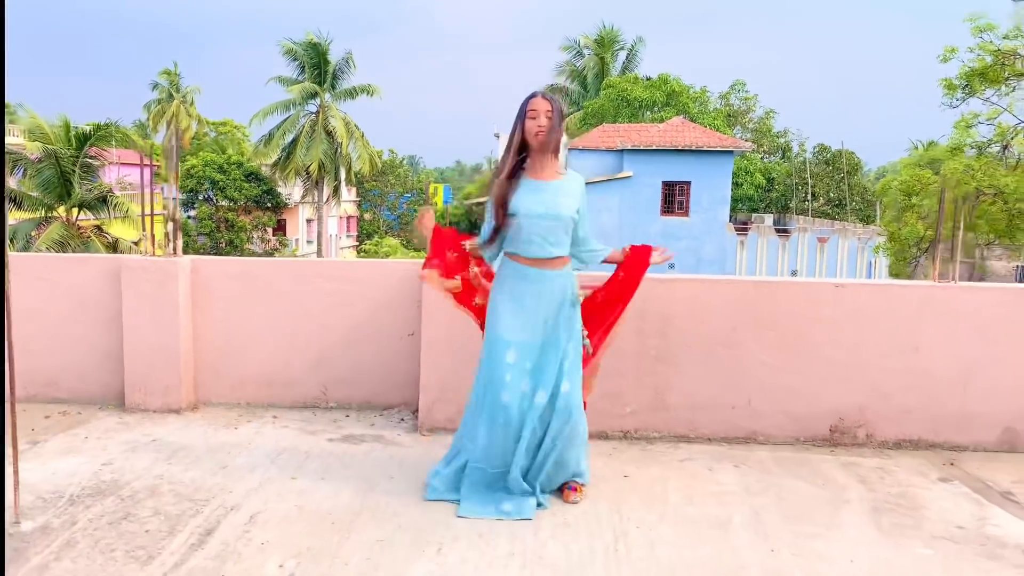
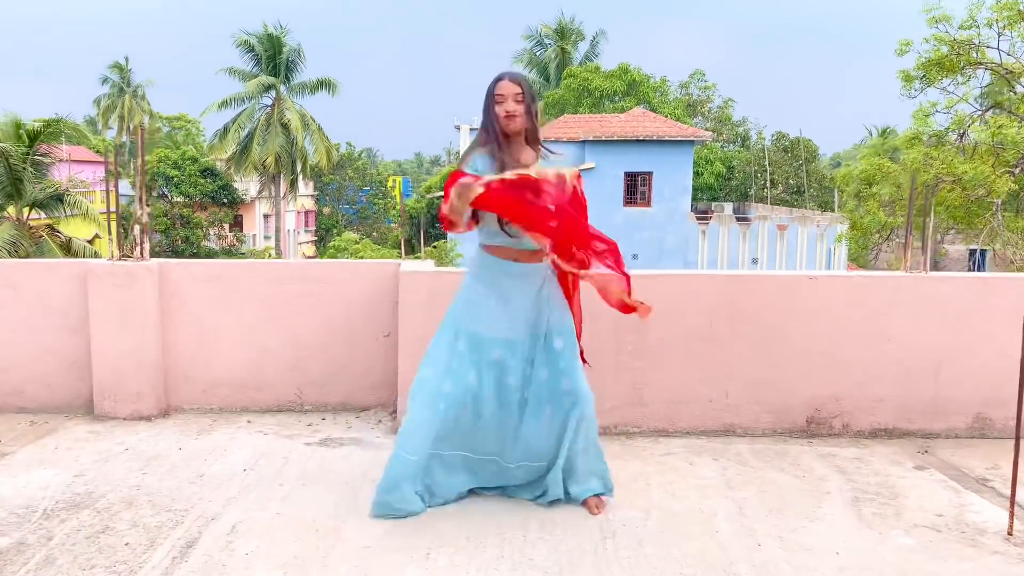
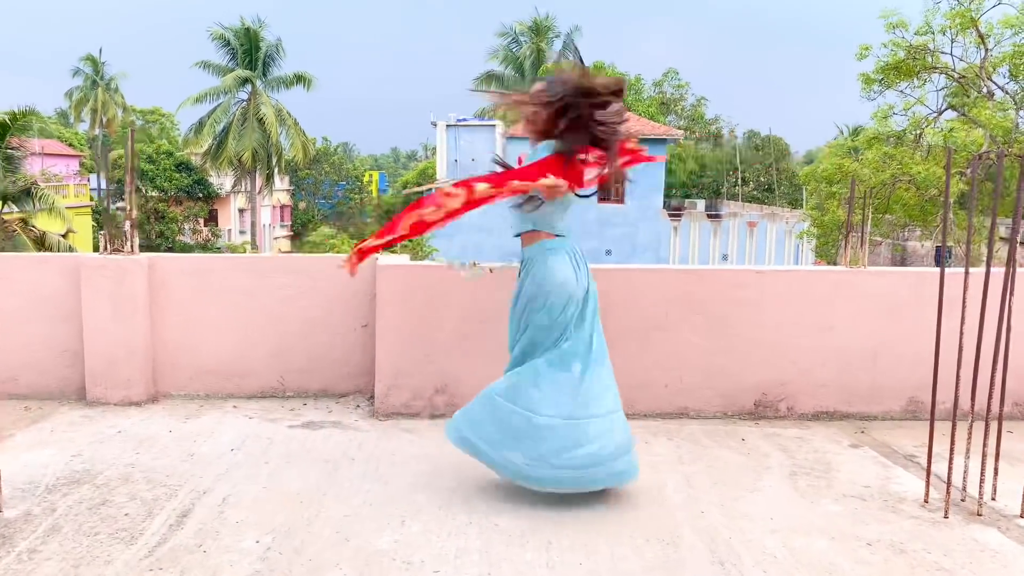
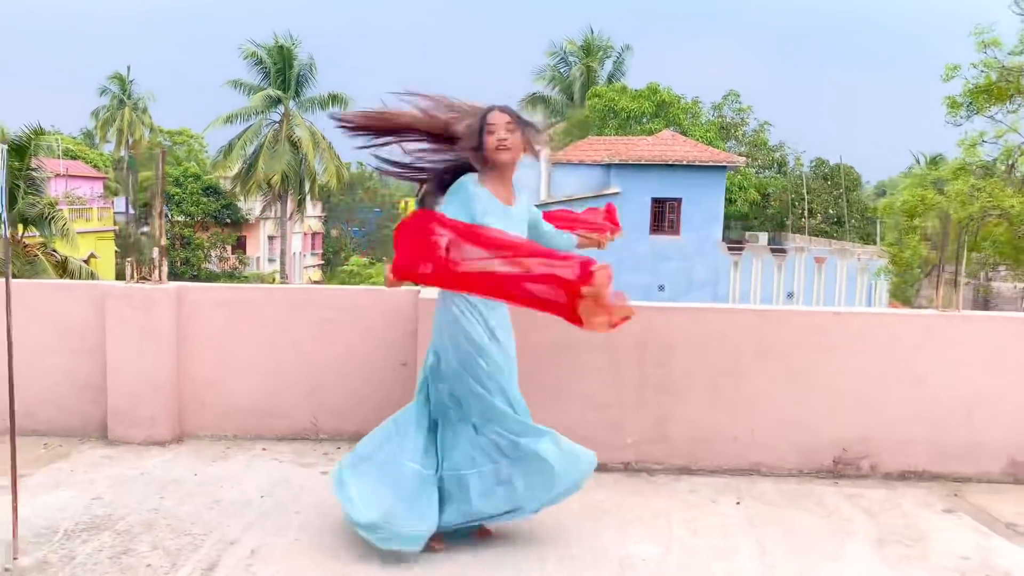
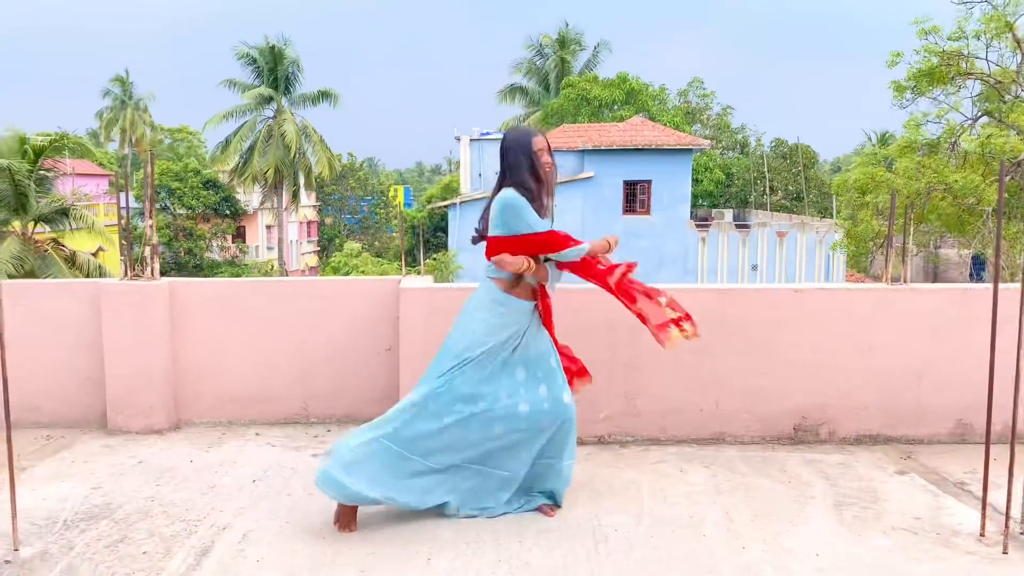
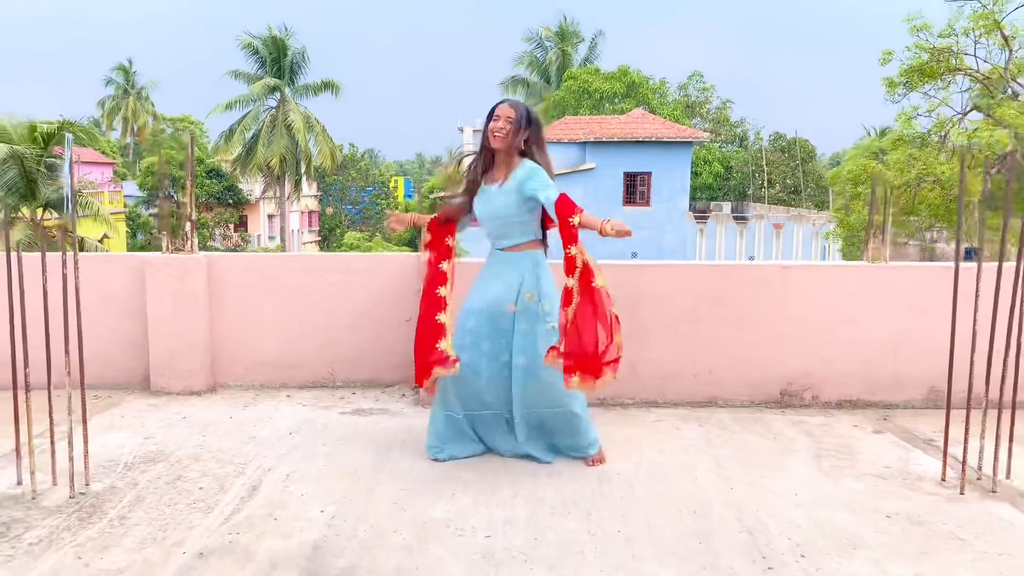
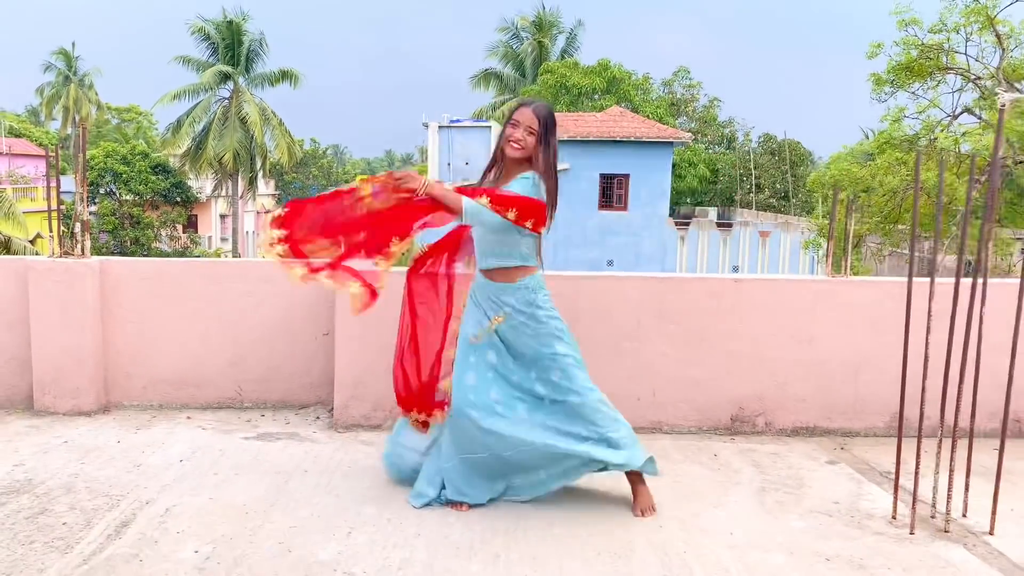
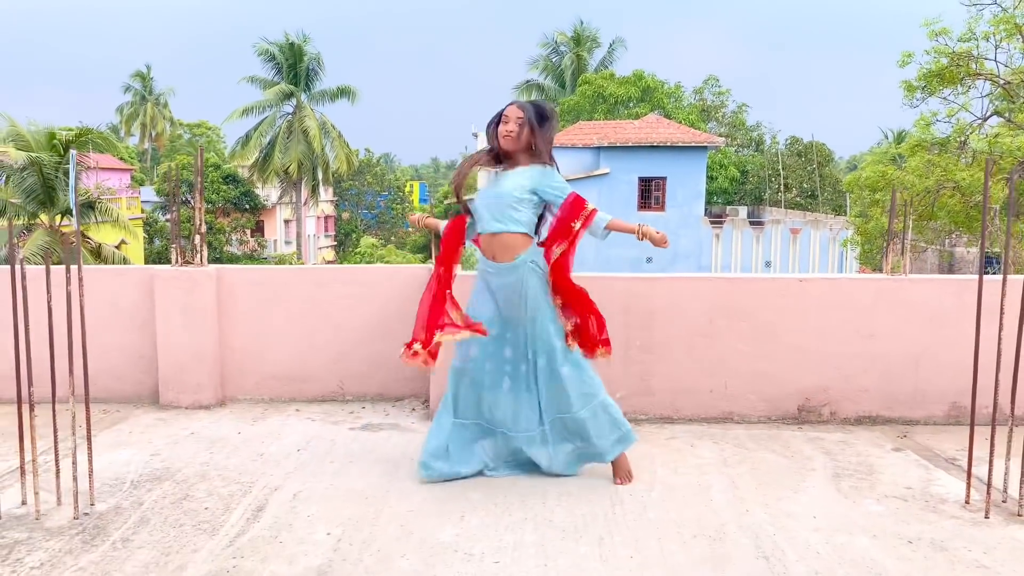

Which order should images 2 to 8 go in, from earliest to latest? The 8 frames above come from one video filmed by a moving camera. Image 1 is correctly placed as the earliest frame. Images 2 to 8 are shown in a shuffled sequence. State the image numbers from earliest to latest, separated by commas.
5, 8, 2, 6, 3, 7, 4
